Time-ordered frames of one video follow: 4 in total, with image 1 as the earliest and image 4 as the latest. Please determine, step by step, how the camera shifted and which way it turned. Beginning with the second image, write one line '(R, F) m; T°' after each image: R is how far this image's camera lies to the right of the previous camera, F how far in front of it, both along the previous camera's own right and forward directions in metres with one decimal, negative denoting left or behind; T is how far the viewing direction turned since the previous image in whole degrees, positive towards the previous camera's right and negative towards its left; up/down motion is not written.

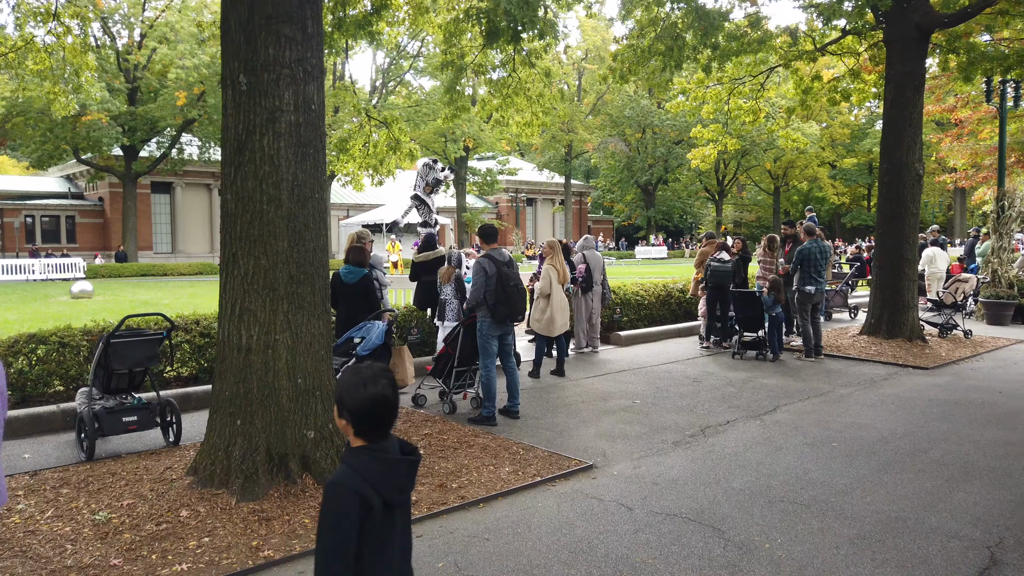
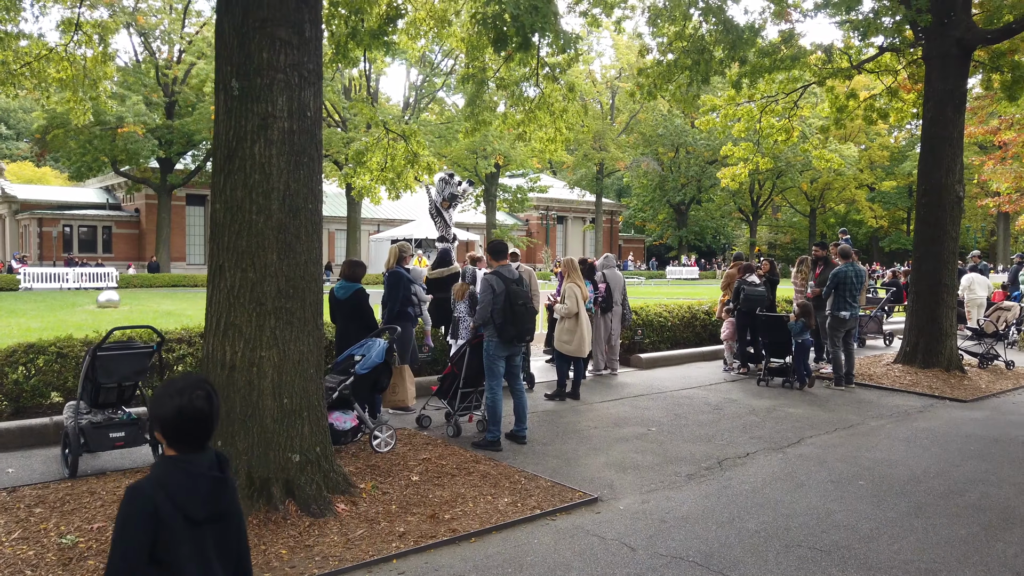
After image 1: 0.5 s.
(+0.2, +0.3) m; -2°
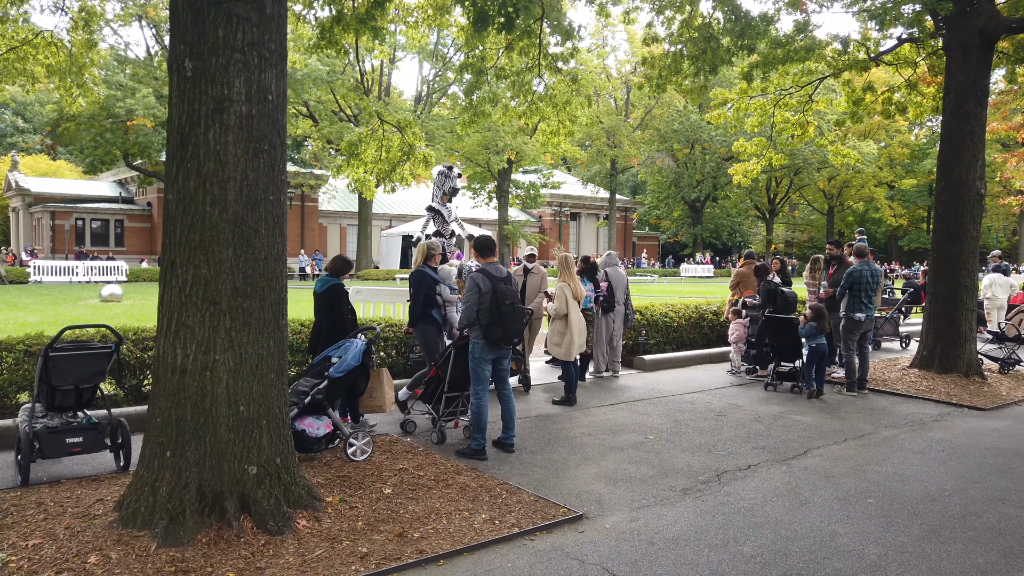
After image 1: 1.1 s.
(+0.2, +0.4) m; -1°
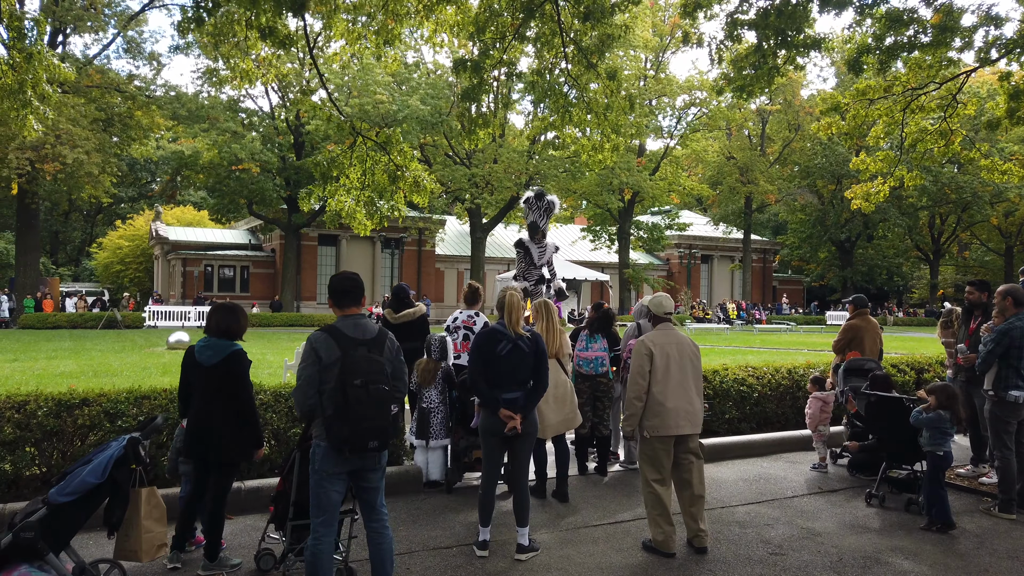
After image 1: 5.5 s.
(+1.3, +2.5) m; -11°
